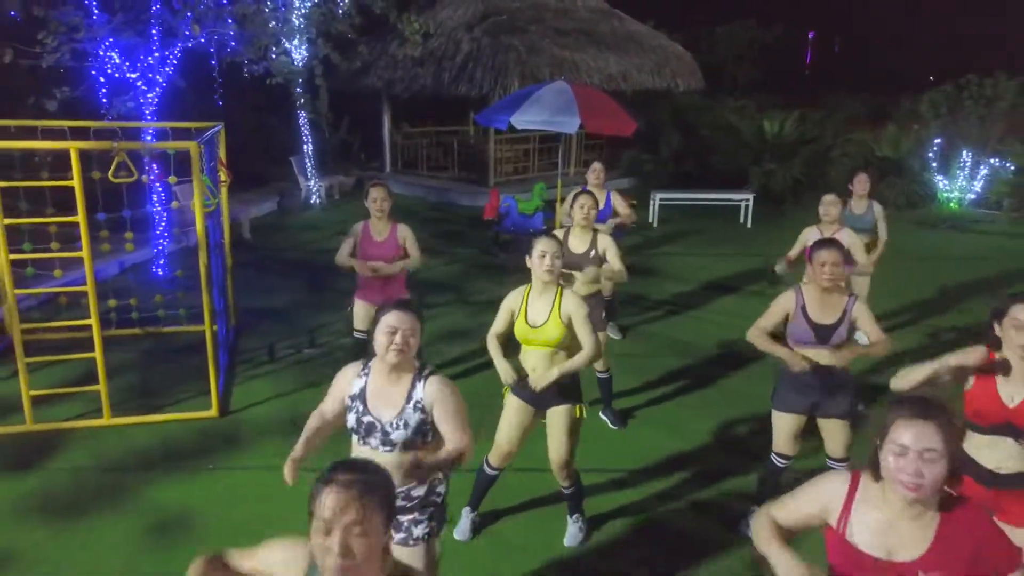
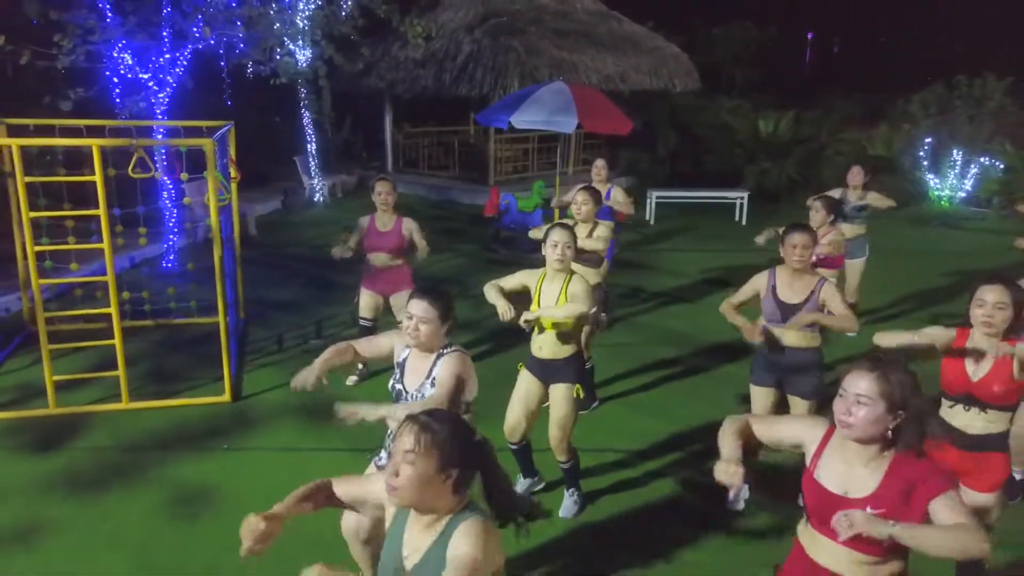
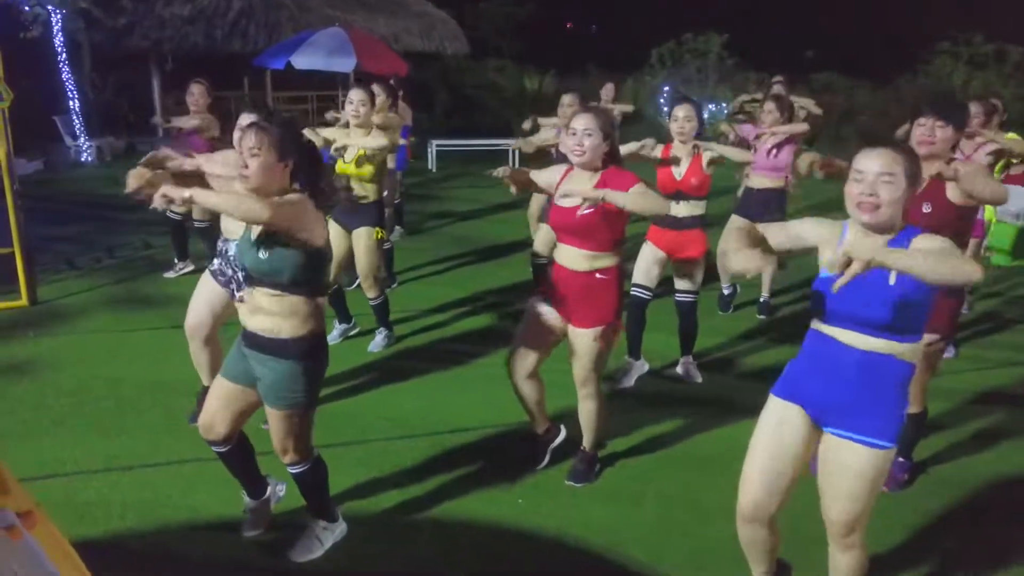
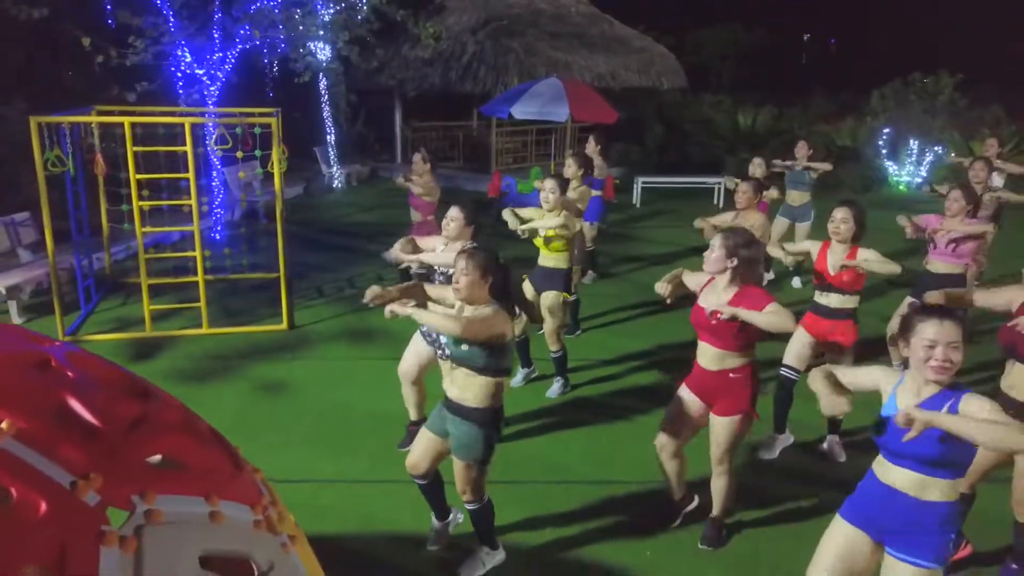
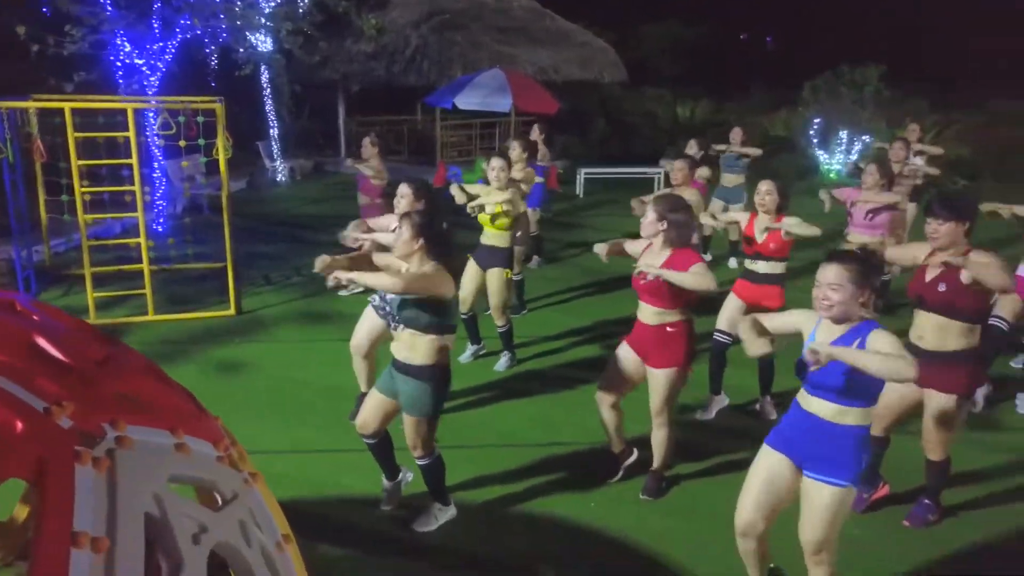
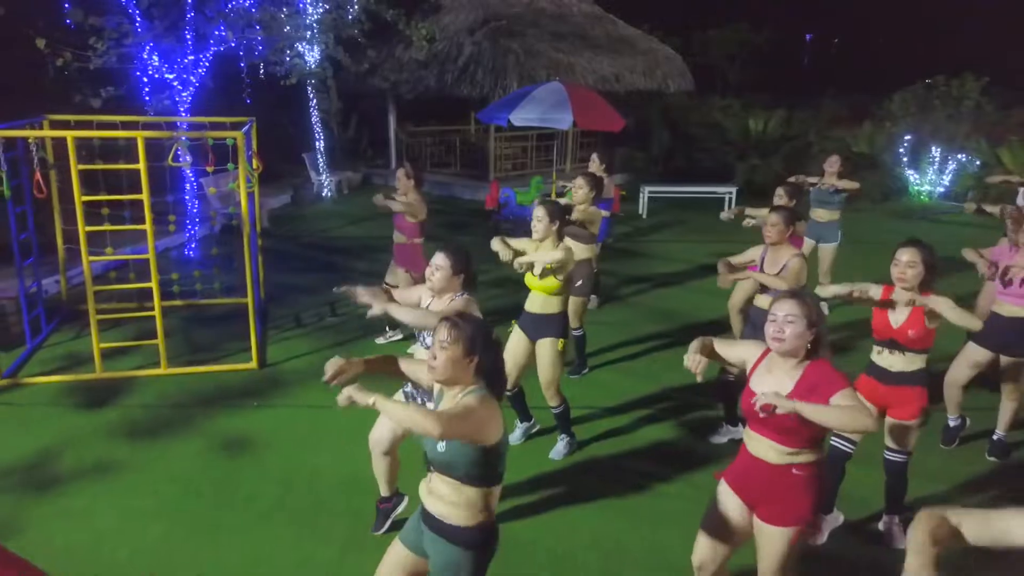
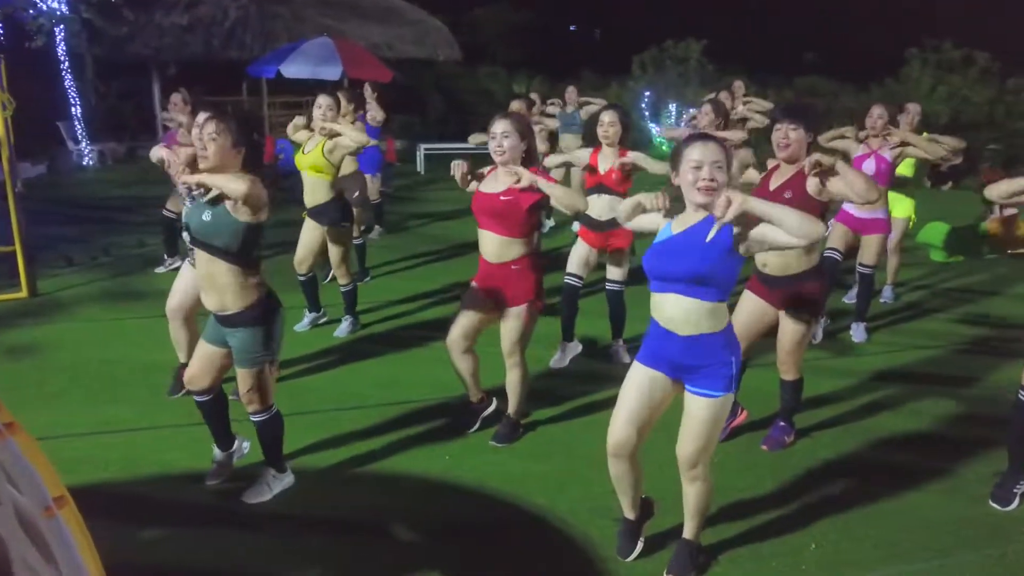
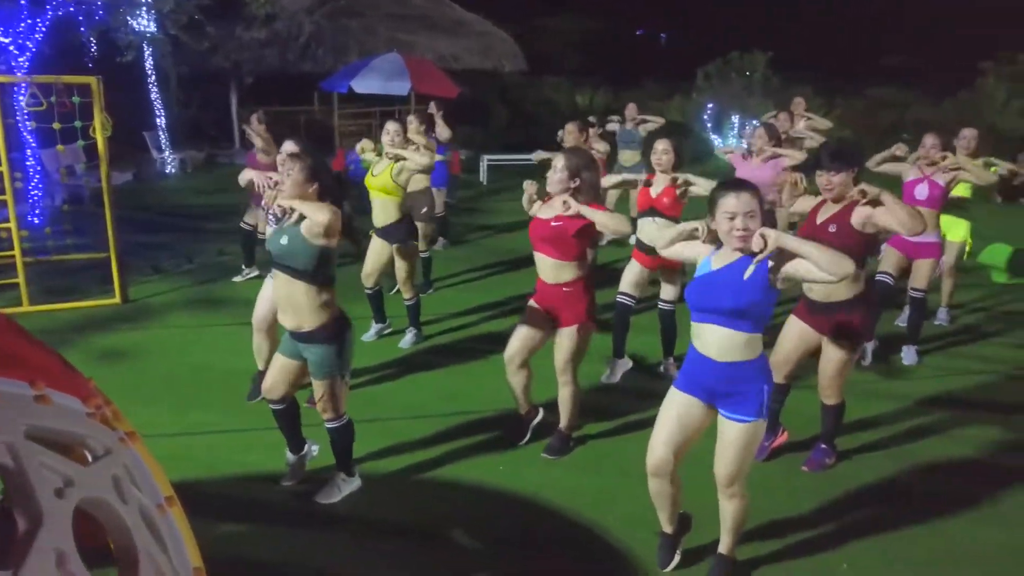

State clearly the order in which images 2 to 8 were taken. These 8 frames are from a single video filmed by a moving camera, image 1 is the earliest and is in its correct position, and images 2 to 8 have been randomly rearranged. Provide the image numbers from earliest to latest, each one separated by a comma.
2, 6, 4, 5, 8, 7, 3
